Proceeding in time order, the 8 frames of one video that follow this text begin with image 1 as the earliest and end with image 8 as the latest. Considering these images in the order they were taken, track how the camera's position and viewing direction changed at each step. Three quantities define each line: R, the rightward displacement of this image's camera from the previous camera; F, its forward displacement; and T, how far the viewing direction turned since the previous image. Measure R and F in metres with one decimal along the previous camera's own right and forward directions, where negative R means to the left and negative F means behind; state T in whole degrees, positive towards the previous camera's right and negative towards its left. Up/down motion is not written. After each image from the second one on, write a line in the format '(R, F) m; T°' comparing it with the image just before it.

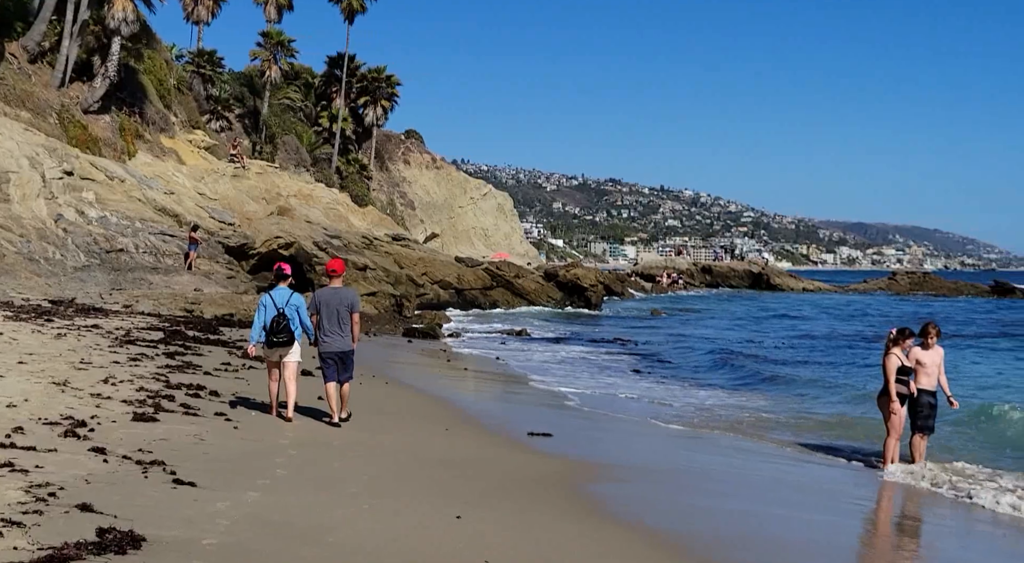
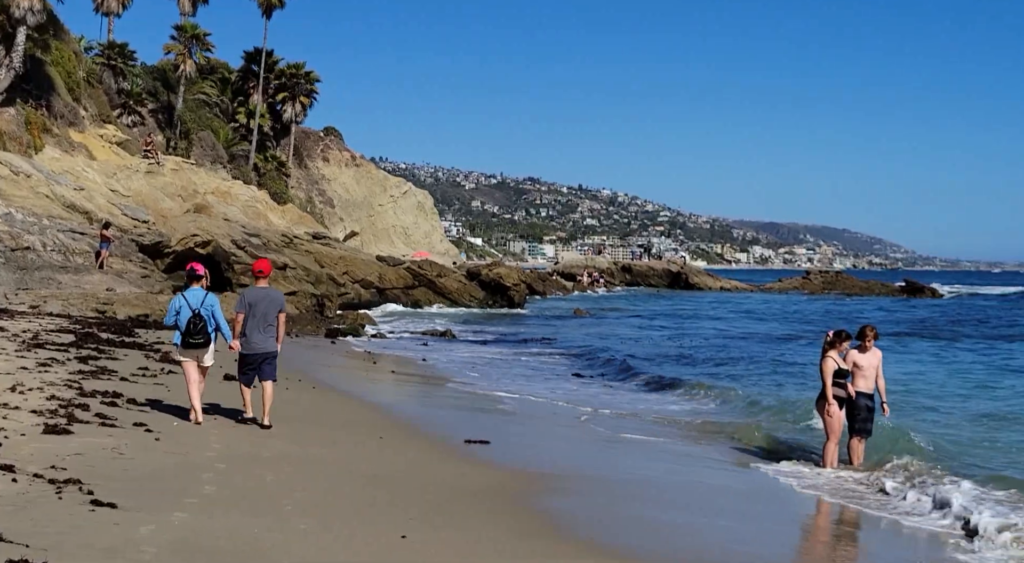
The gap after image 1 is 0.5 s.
(-0.1, +0.3) m; +4°
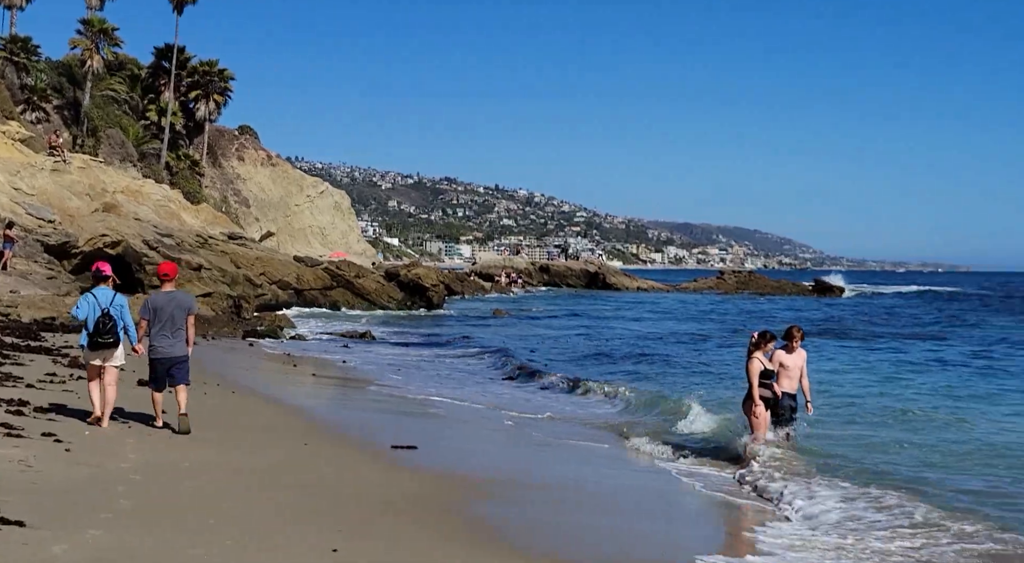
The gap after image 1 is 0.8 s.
(-0.1, +0.2) m; +4°
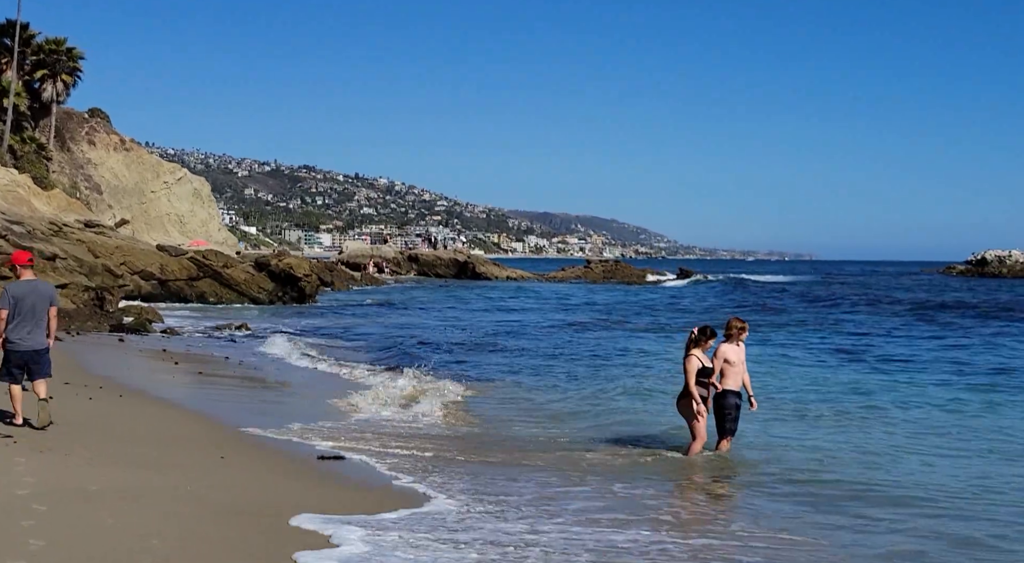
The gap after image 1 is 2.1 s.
(-0.6, +0.7) m; +7°
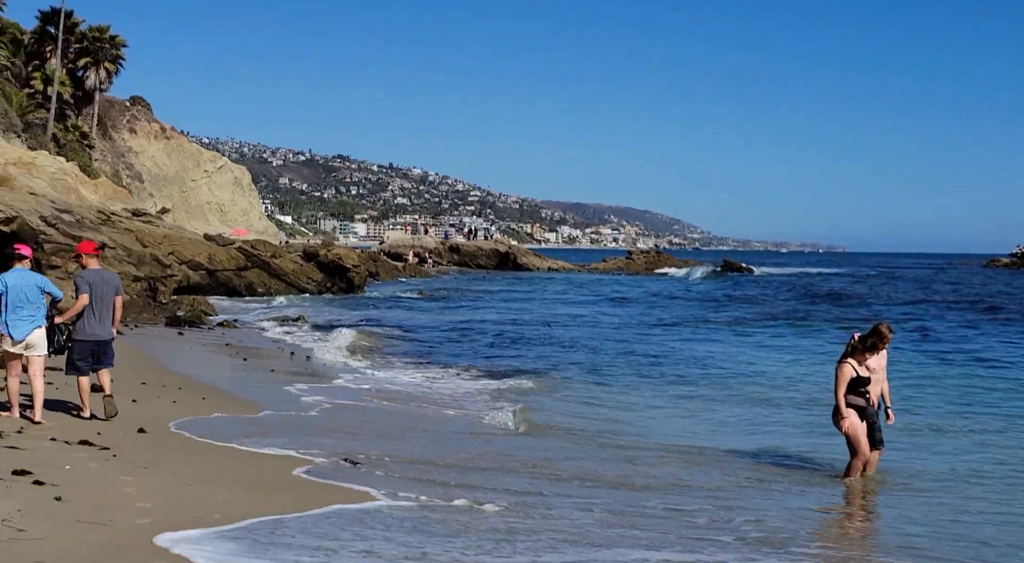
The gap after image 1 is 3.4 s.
(-0.8, +0.8) m; -2°
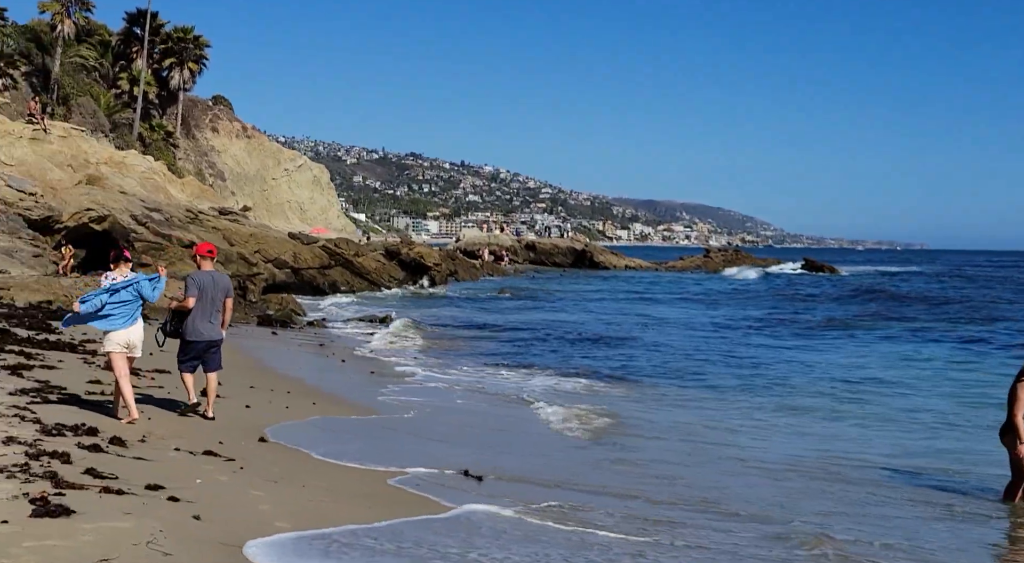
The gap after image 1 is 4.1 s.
(-0.5, +0.4) m; -4°
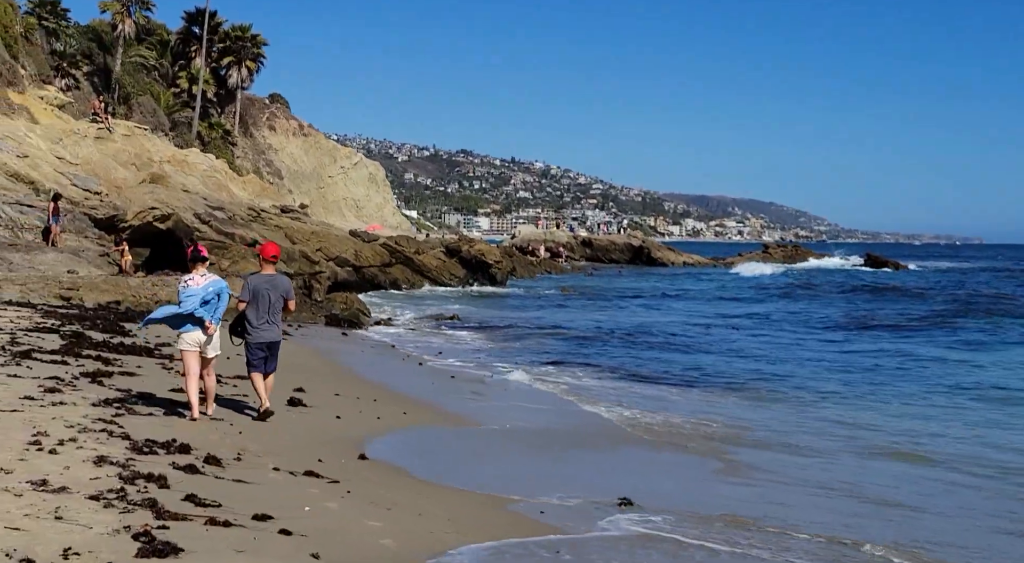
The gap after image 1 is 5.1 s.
(-0.5, +0.6) m; -3°
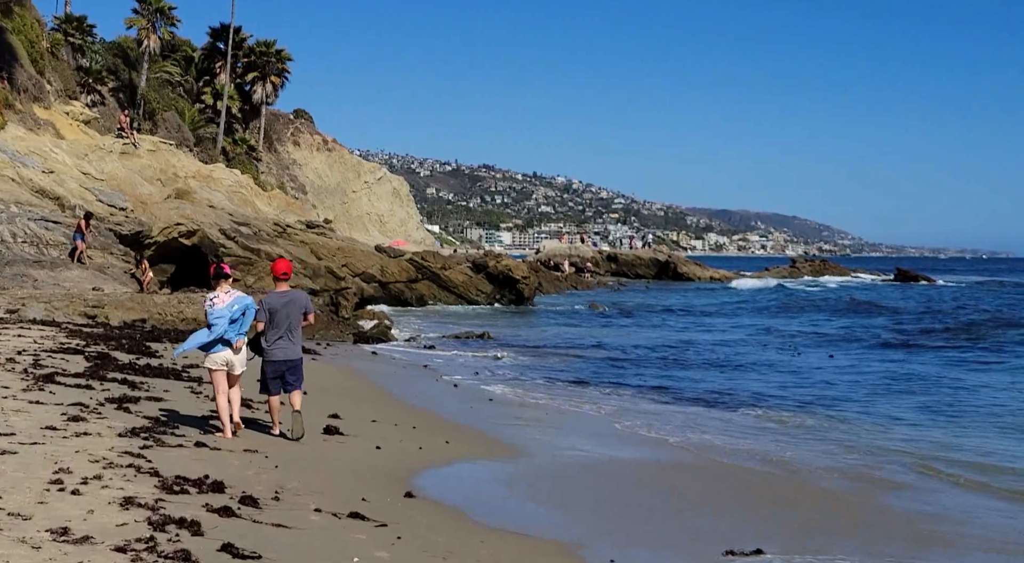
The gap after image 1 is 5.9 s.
(-0.2, +0.6) m; -1°
